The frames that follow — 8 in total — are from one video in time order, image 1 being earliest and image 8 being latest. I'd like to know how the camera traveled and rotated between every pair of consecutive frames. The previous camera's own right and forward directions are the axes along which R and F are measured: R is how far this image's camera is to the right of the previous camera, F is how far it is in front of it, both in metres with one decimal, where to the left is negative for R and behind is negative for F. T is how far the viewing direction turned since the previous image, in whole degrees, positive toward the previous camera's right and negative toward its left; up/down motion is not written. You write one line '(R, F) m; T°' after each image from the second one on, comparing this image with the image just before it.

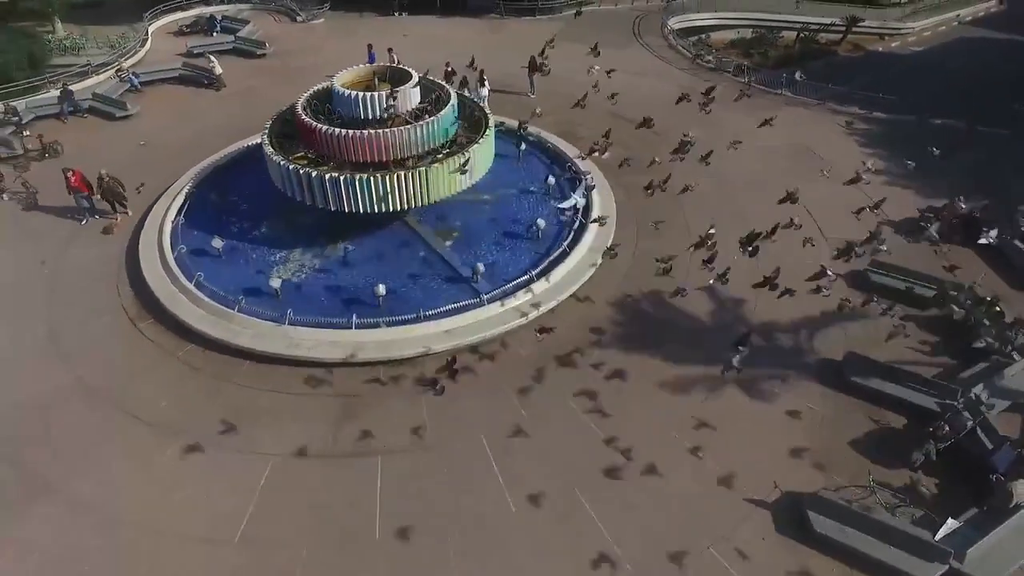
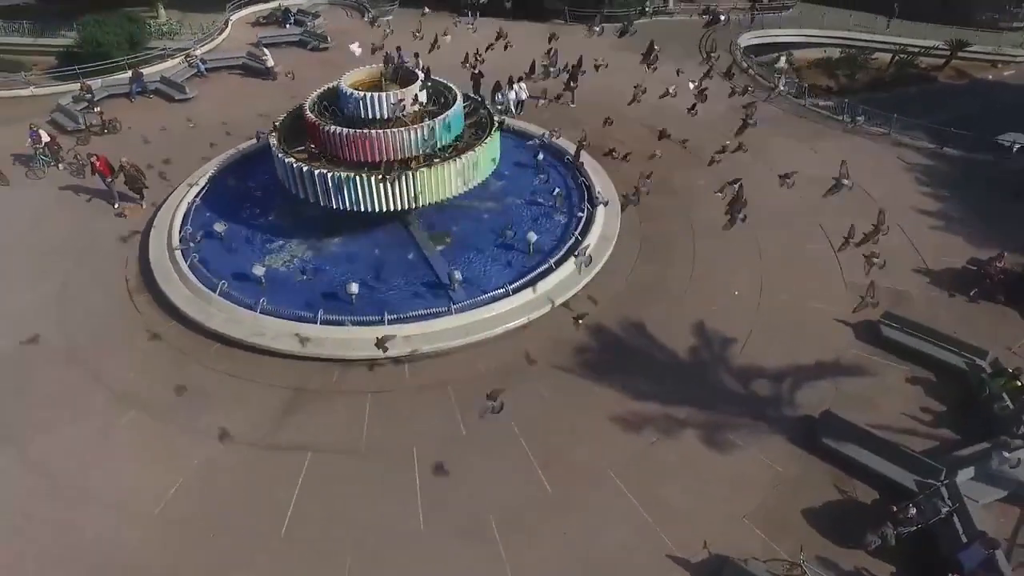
(+2.8, +0.5) m; -8°
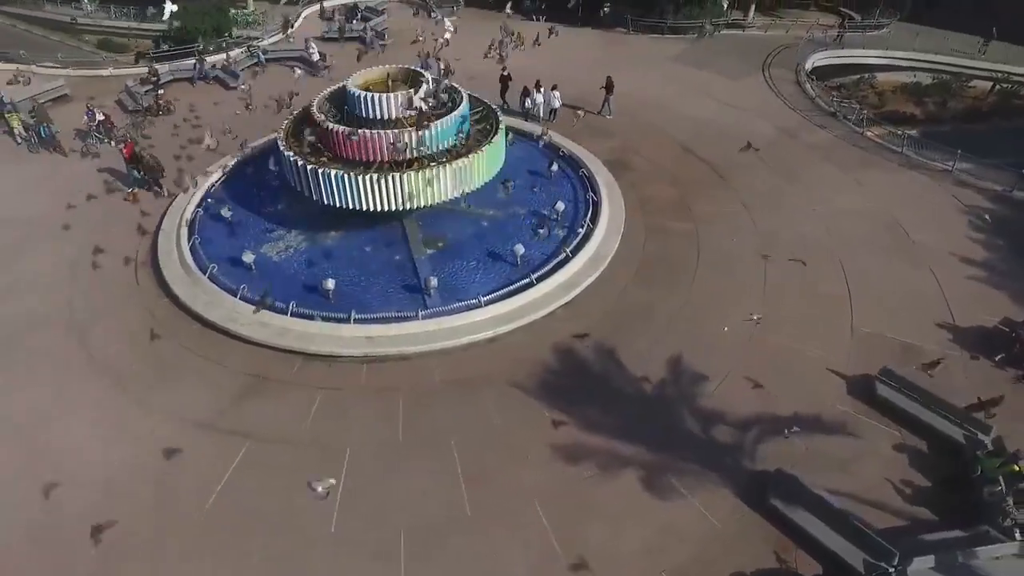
(+2.7, +0.5) m; -7°
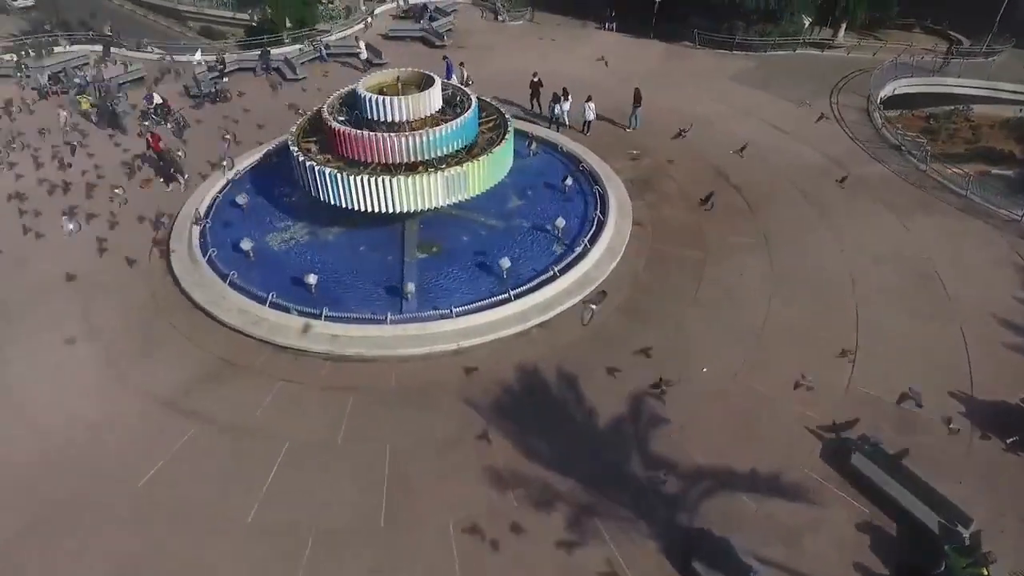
(+2.7, +0.5) m; -8°
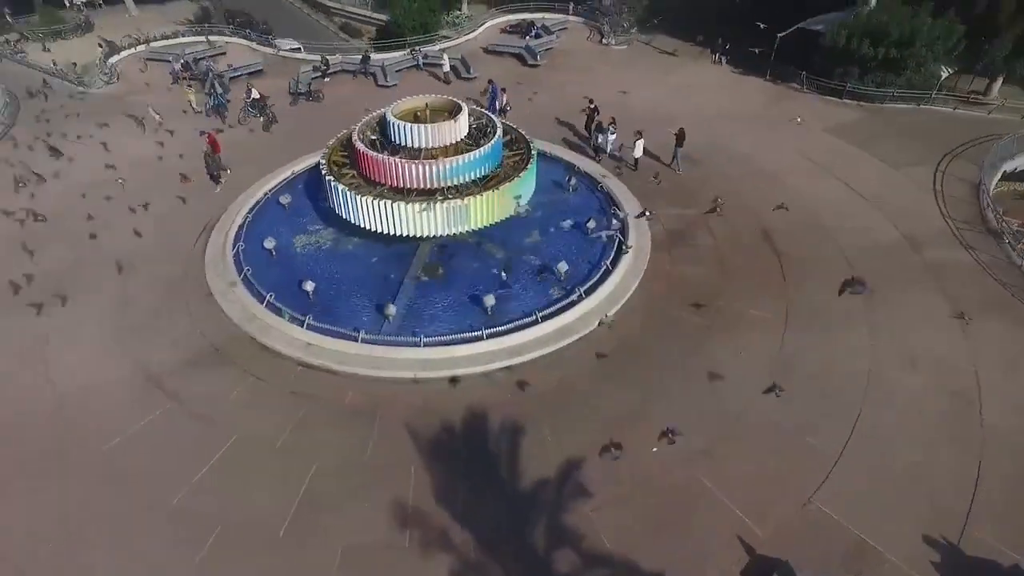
(+3.7, +0.3) m; -11°
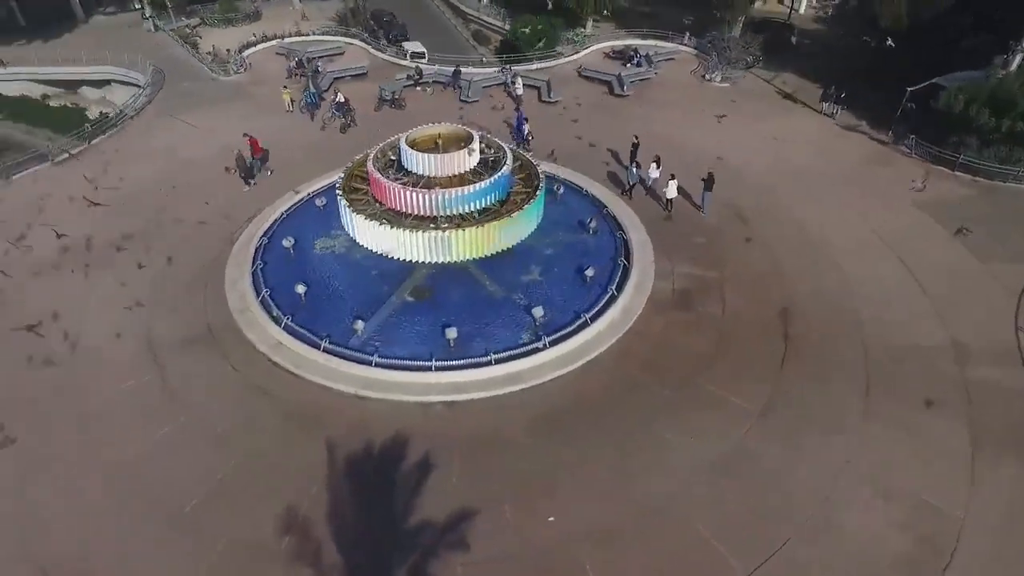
(+4.6, +0.4) m; -12°
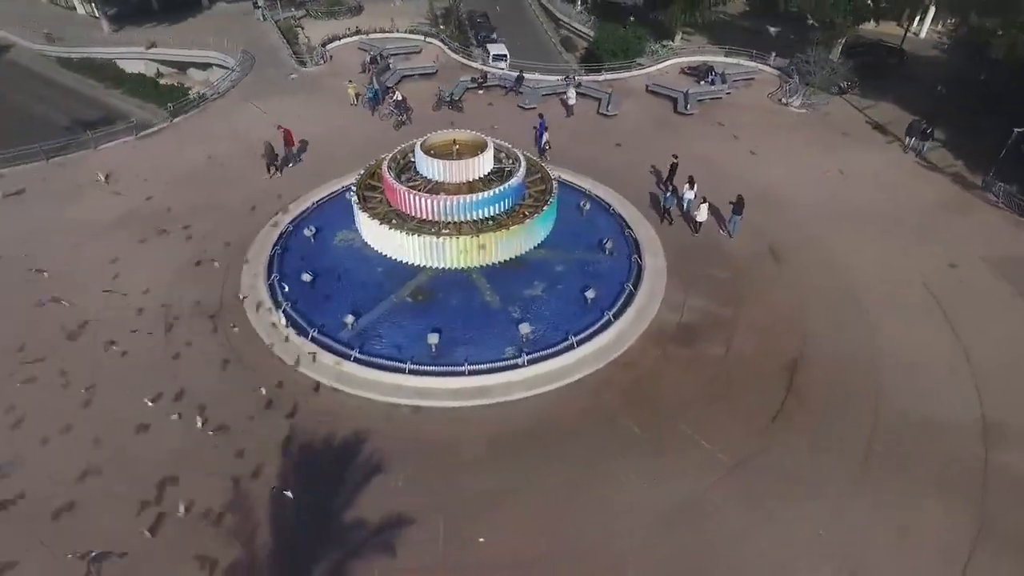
(+2.9, +0.4) m; -8°
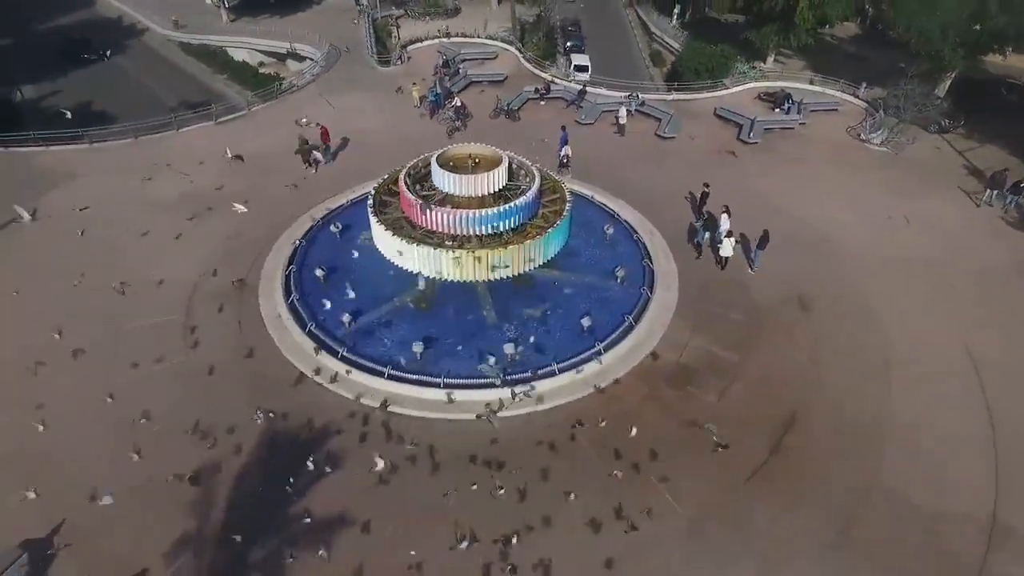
(+2.9, +0.2) m; -8°
